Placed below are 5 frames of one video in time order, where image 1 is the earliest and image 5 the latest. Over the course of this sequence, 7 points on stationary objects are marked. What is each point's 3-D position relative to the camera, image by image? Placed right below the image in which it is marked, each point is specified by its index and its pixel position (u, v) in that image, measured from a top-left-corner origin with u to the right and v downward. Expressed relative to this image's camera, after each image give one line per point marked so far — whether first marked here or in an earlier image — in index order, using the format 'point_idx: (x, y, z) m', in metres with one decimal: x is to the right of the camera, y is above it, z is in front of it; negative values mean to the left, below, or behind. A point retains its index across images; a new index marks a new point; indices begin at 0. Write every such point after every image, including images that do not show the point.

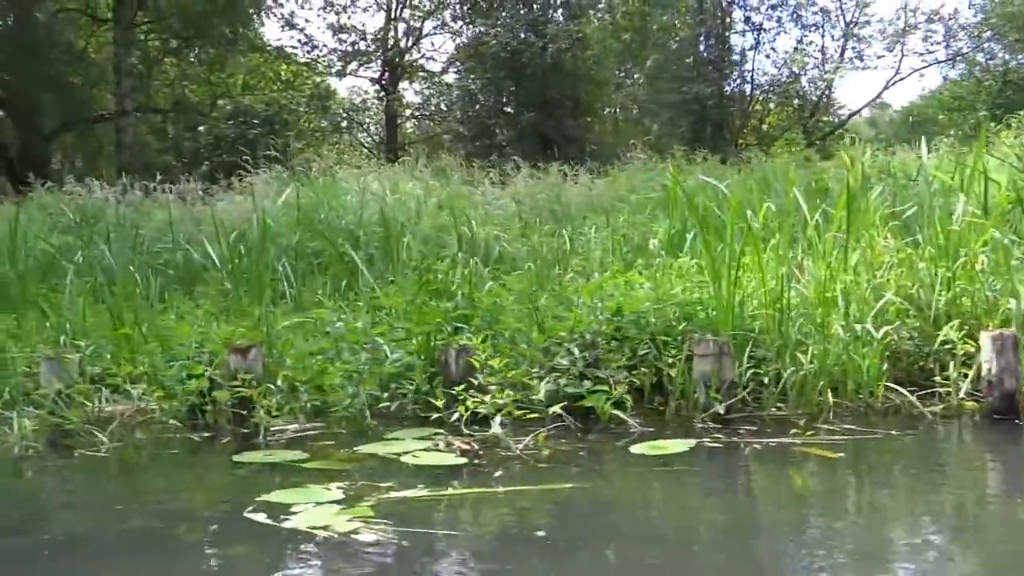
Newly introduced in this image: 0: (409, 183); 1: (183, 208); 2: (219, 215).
0: (-0.8, +0.8, +6.6) m
1: (-2.8, +0.7, +7.2) m
2: (-2.2, +0.6, +6.4) m
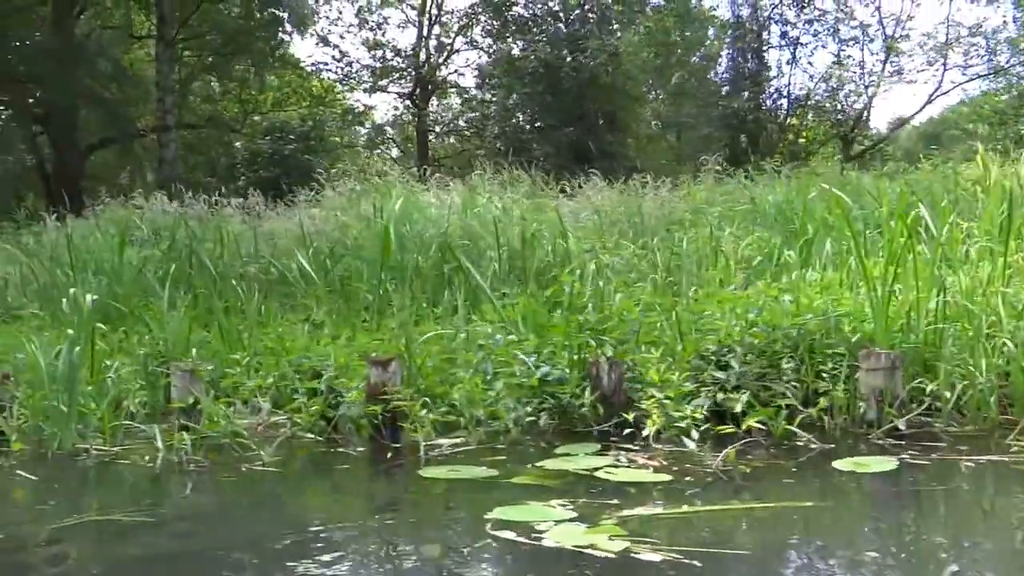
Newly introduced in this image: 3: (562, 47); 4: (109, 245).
0: (-0.2, +0.7, +6.5) m
1: (-2.2, +0.6, +7.2) m
2: (-1.6, +0.5, +6.3) m
3: (+1.1, +5.2, +18.0) m
4: (-2.8, +0.3, +6.0) m
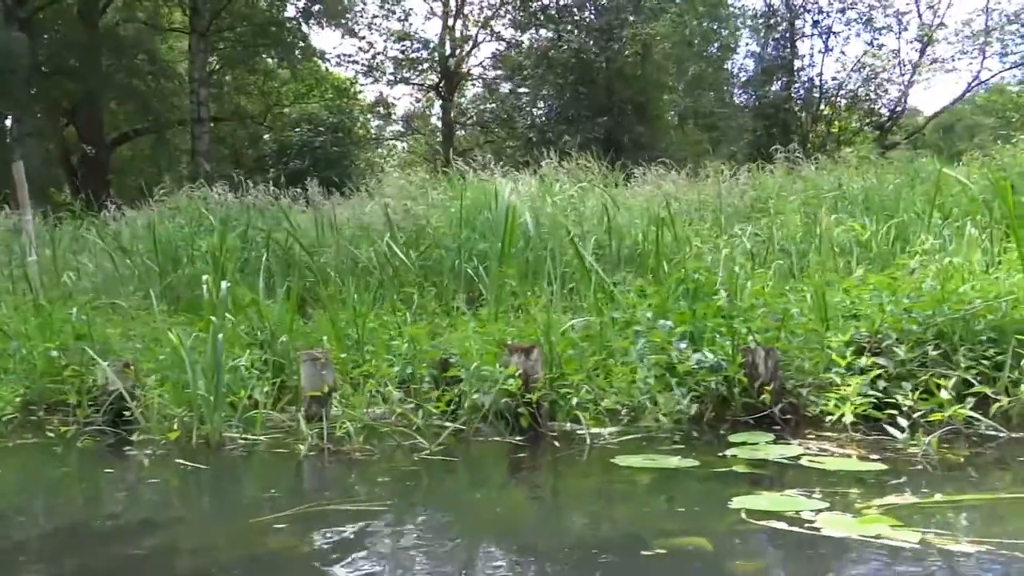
0: (+0.4, +0.8, +6.4) m
1: (-1.7, +0.7, +7.1) m
2: (-1.1, +0.5, +6.3) m
3: (+1.8, +5.3, +17.9) m
4: (-2.3, +0.4, +5.9) m
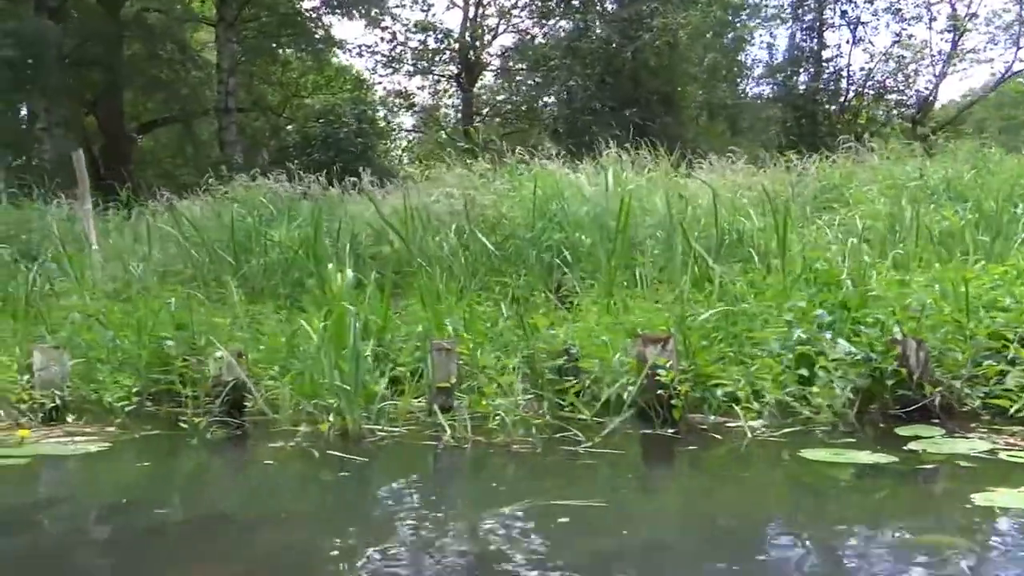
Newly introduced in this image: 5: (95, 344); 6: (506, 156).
0: (+0.9, +0.9, +6.3) m
1: (-1.2, +0.7, +7.1) m
2: (-0.6, +0.6, +6.2) m
3: (+2.3, +5.5, +17.7) m
4: (-1.8, +0.4, +5.8) m
5: (-1.9, -0.3, +3.9) m
6: (-0.1, +1.1, +7.3) m
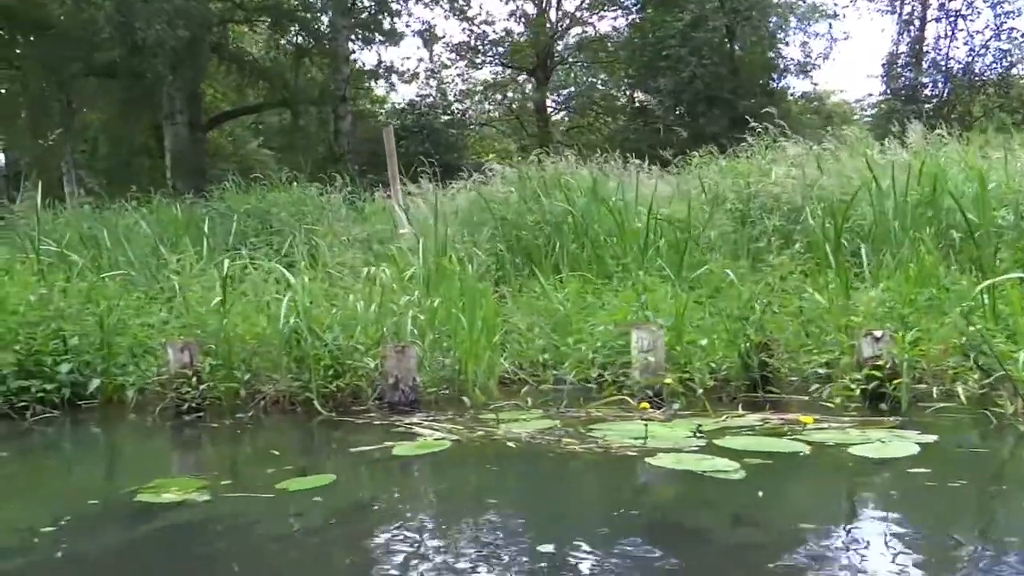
0: (+3.2, +1.0, +6.0) m
1: (+1.2, +0.8, +6.7) m
2: (+1.8, +0.7, +5.9) m
3: (+4.5, +5.6, +17.4) m
4: (+0.6, +0.6, +5.5) m
5: (+0.5, -0.2, +3.5) m
6: (+2.3, +1.2, +7.0) m
